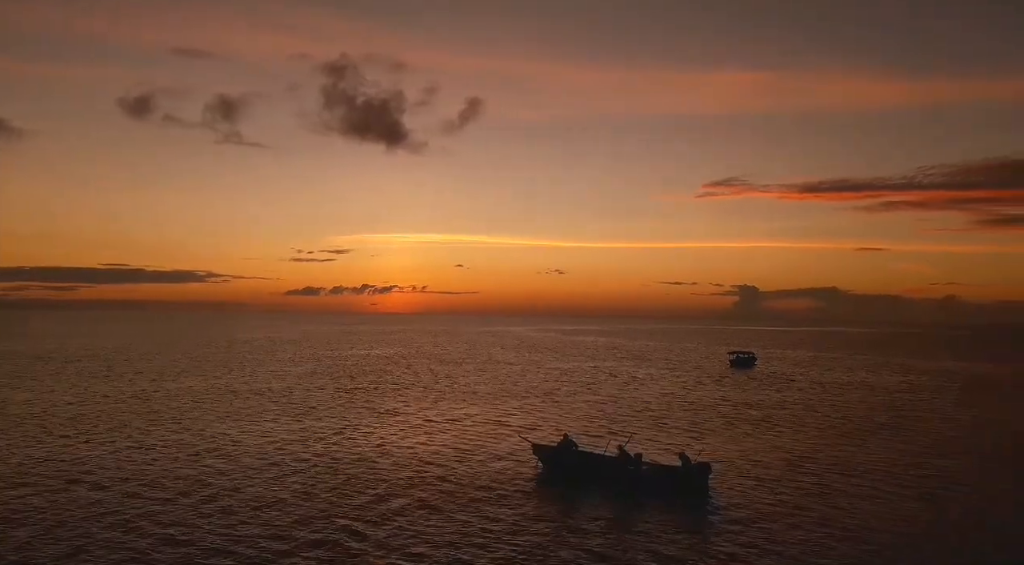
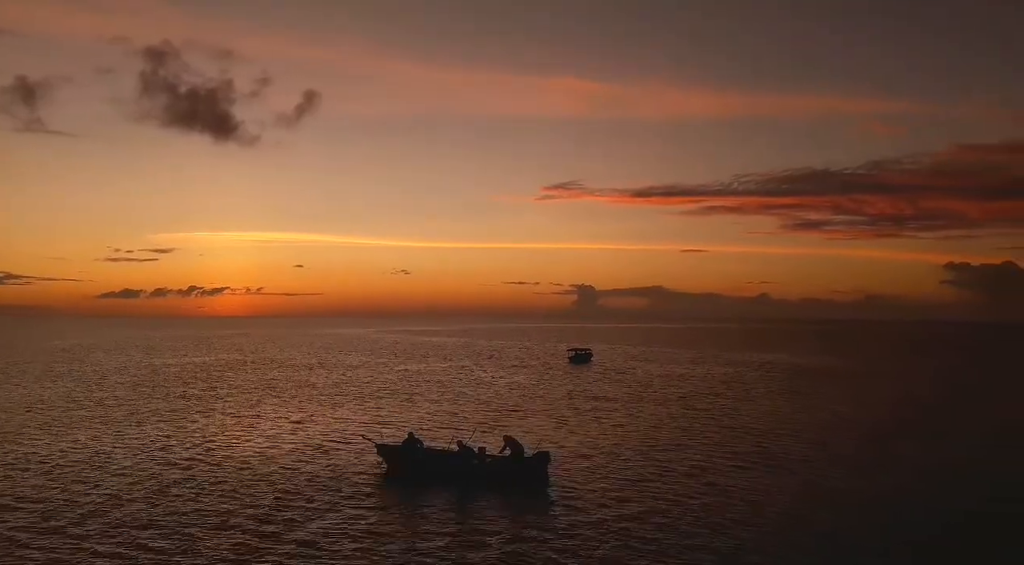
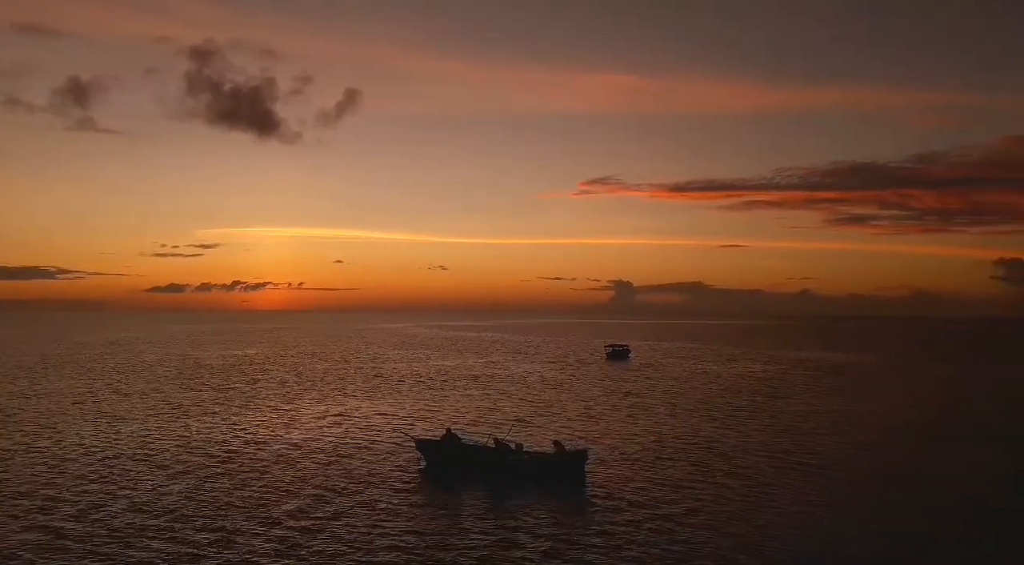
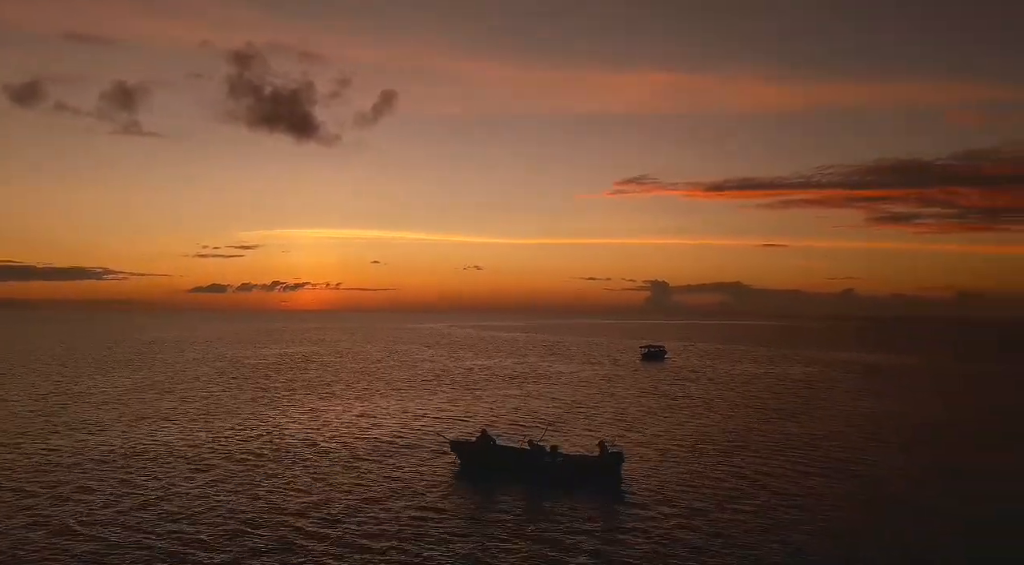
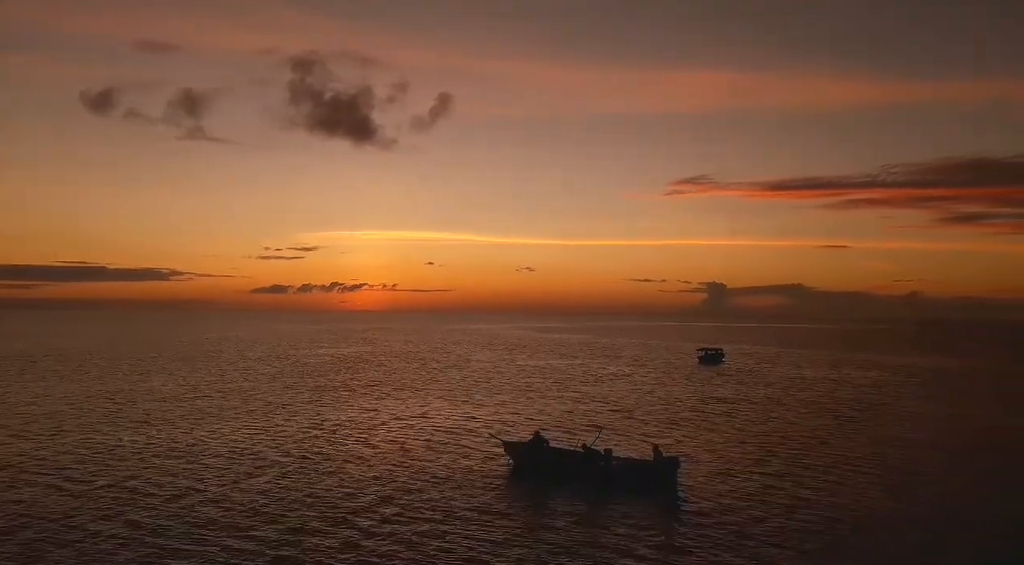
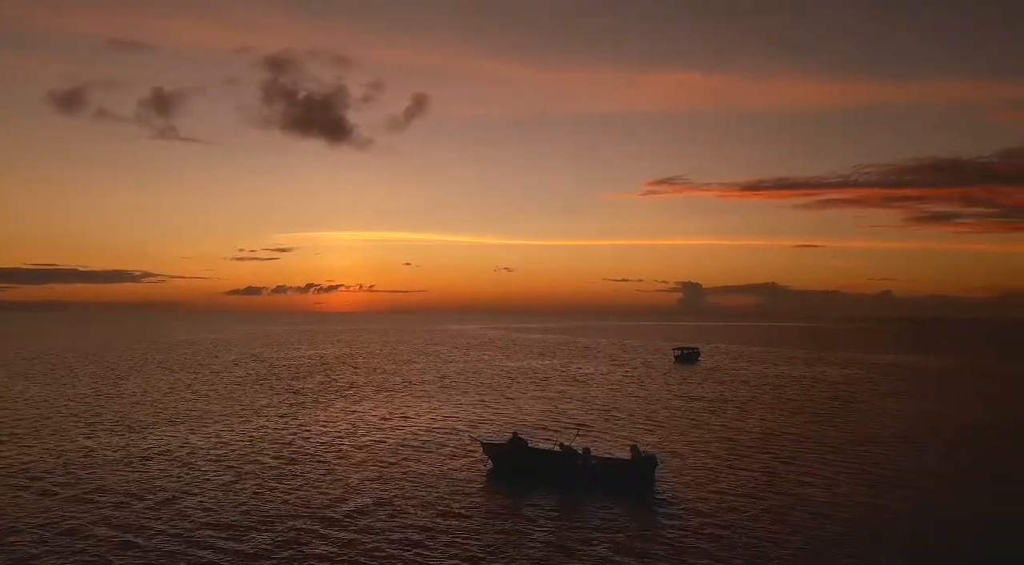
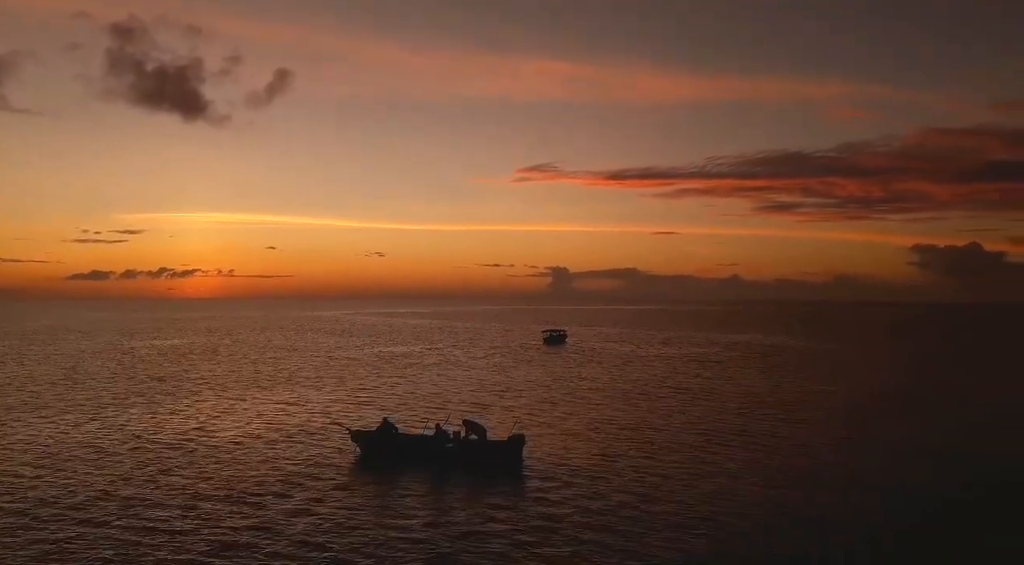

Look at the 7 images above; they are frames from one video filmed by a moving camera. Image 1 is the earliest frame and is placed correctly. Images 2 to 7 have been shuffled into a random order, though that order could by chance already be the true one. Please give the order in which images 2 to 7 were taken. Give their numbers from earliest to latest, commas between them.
5, 6, 4, 3, 2, 7
